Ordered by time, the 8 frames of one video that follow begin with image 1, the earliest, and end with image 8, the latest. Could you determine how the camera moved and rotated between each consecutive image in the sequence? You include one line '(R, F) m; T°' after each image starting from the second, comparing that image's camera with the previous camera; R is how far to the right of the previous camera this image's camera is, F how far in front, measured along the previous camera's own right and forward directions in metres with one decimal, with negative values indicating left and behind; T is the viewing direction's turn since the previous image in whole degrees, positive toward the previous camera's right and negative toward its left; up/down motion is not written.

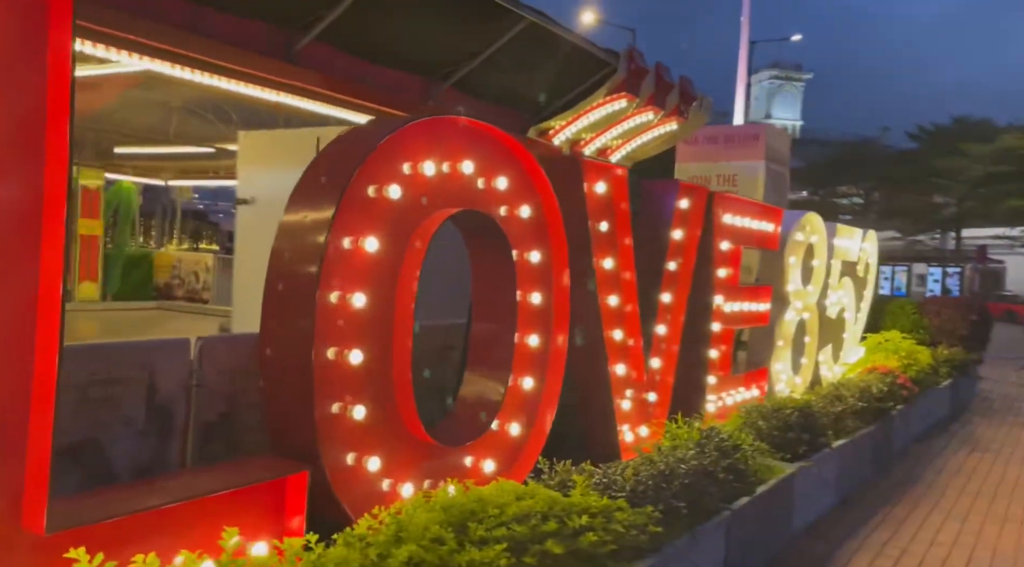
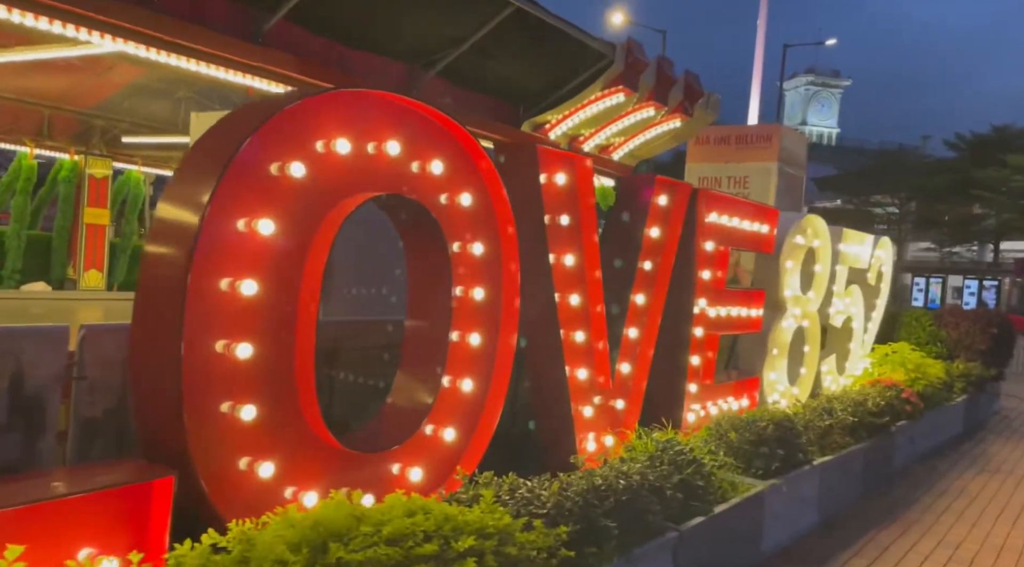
(+0.5, +0.4) m; -2°
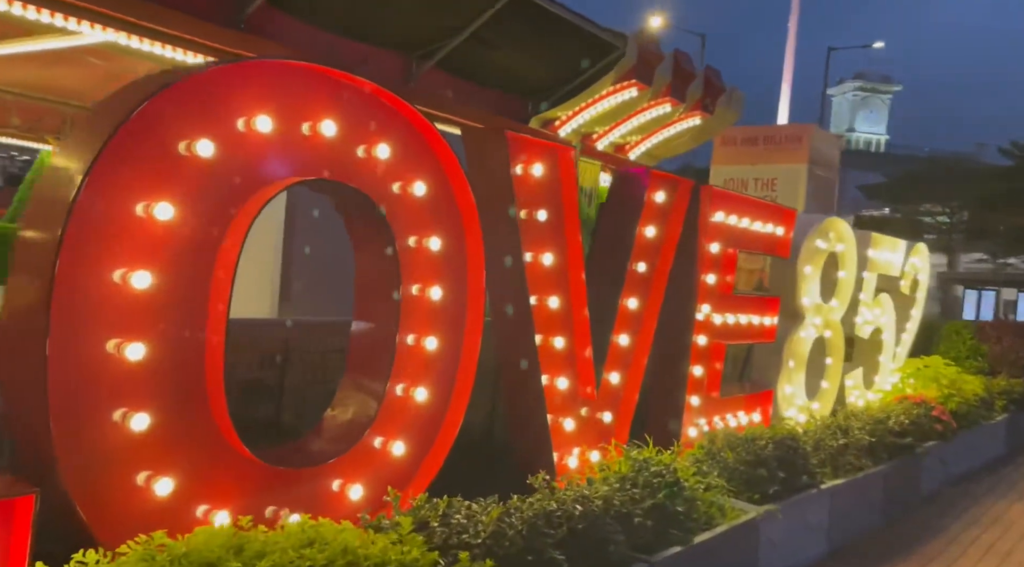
(+0.4, +0.4) m; -3°
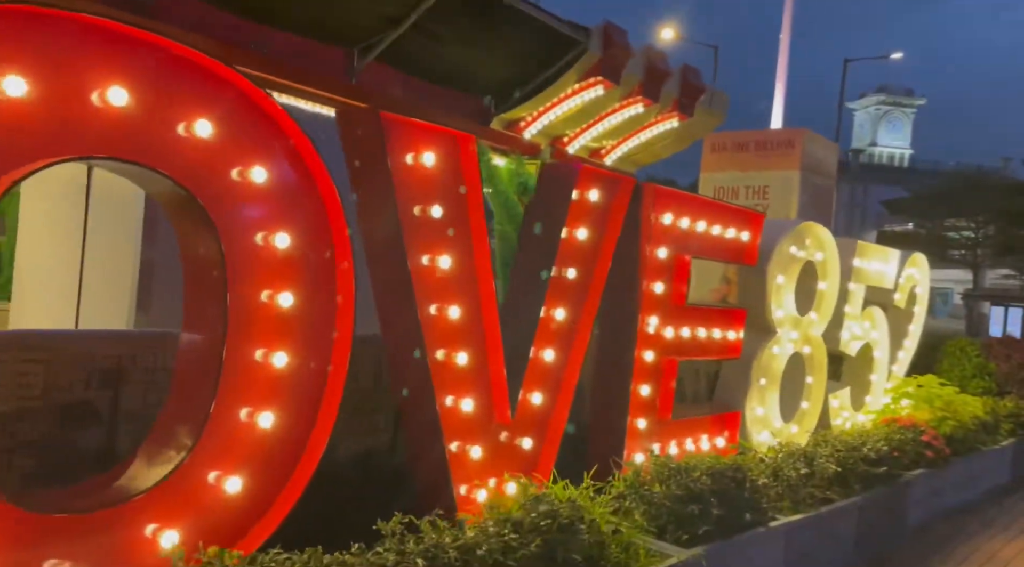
(+0.7, +0.6) m; -1°
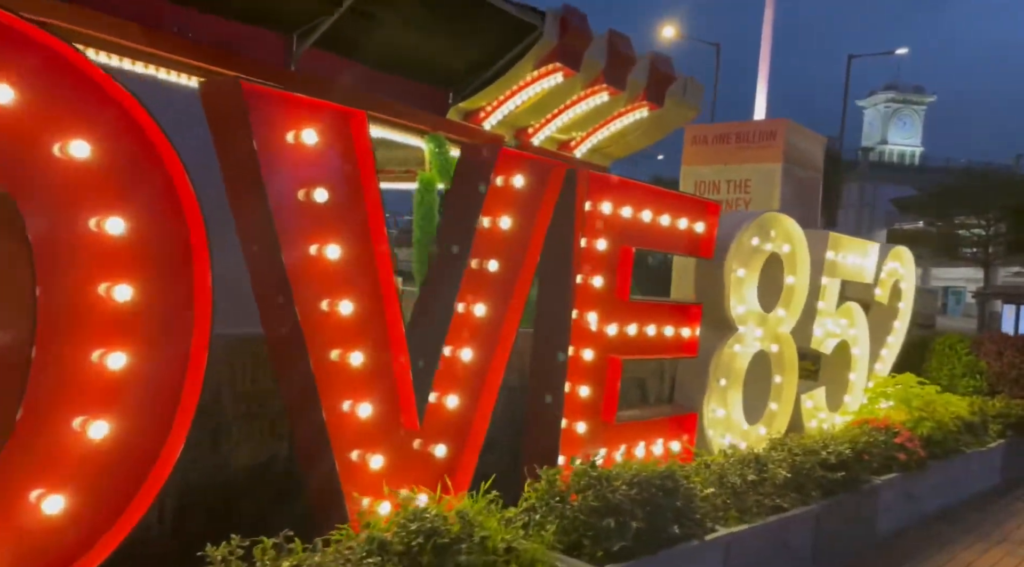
(+0.5, +0.4) m; -1°
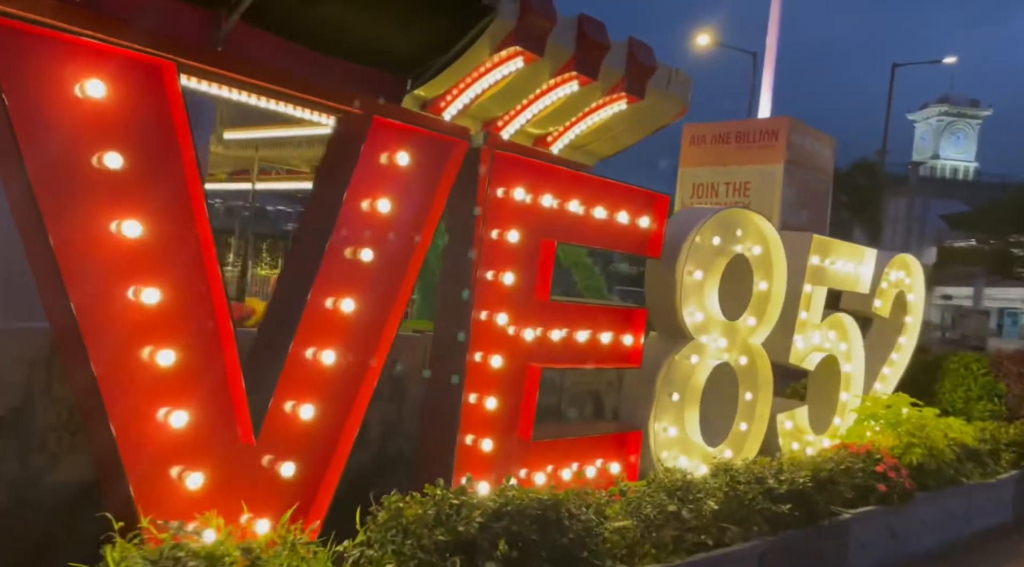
(+0.8, +0.7) m; -3°
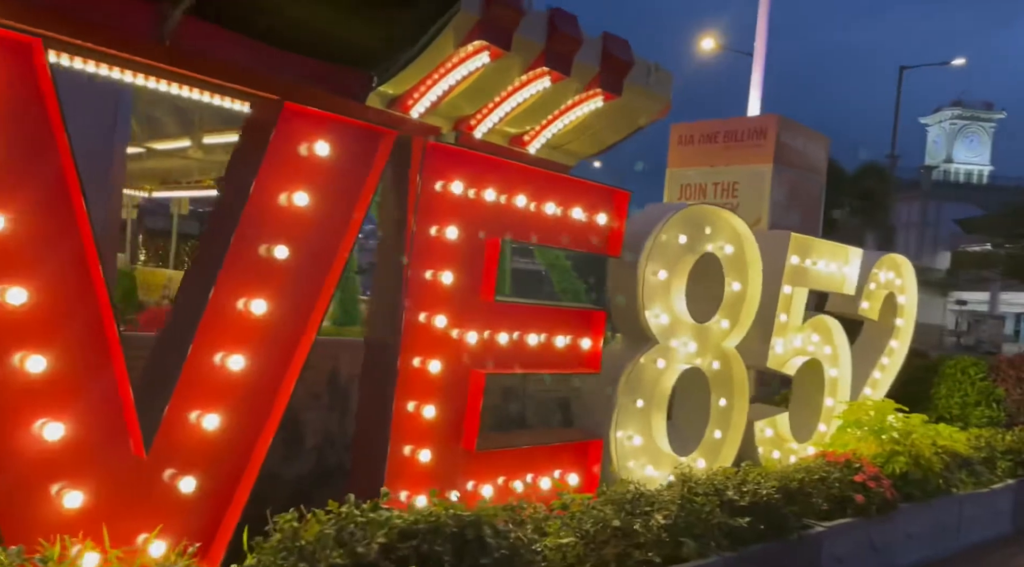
(+0.4, +0.3) m; -1°
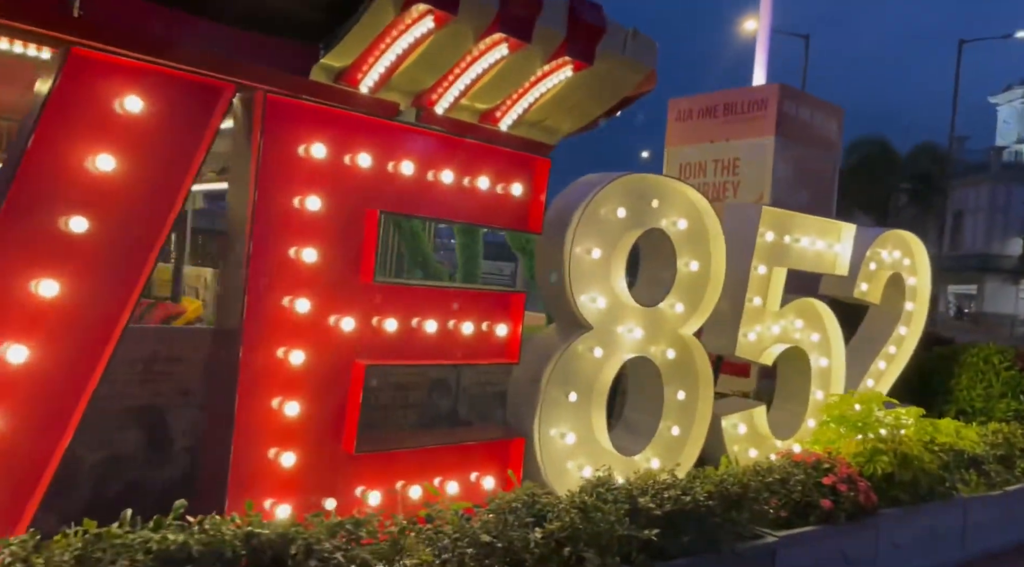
(+0.9, +0.6) m; -4°
